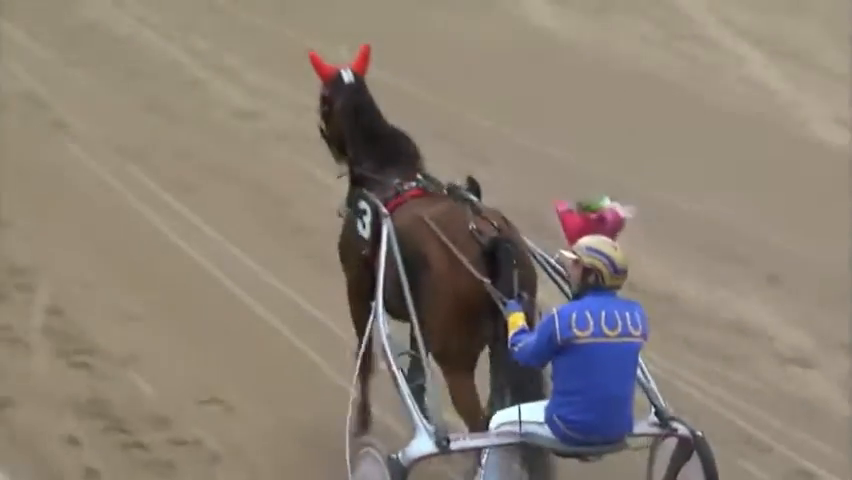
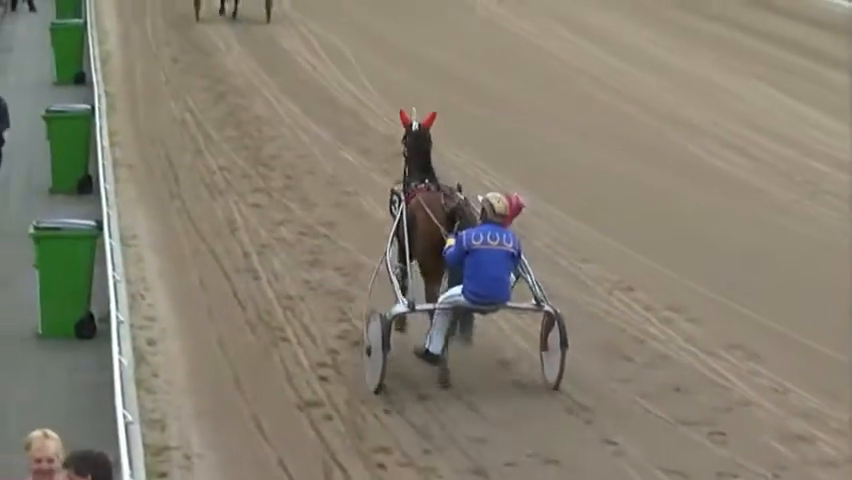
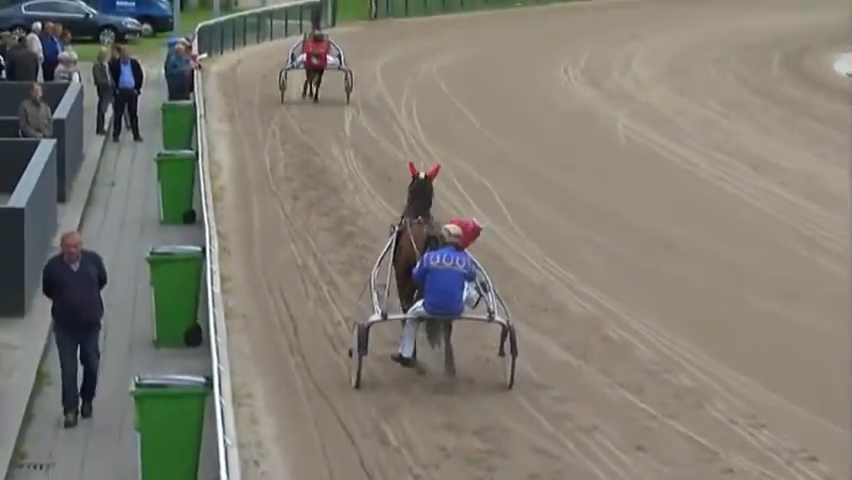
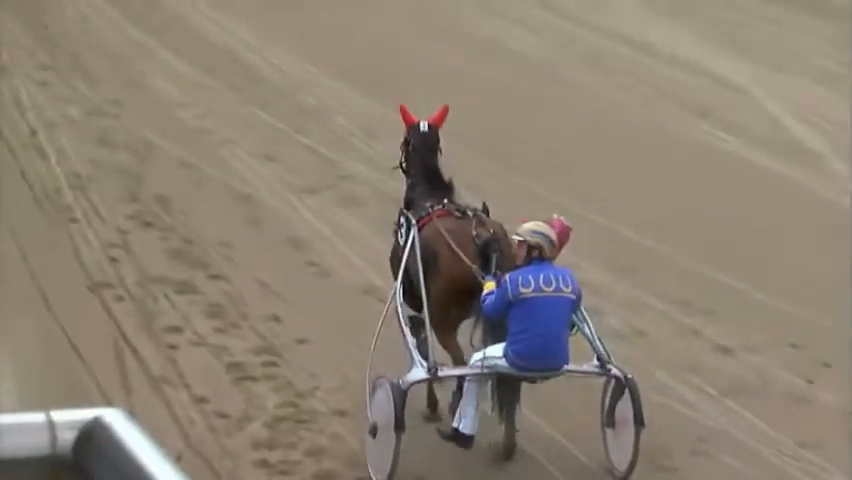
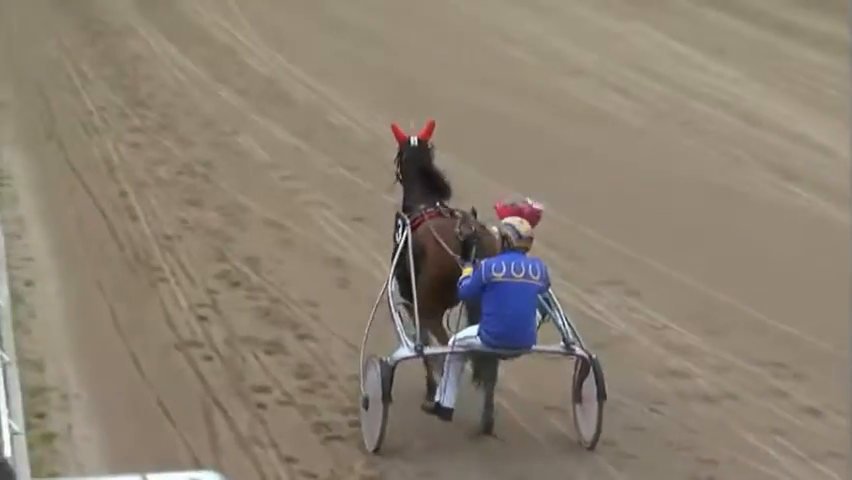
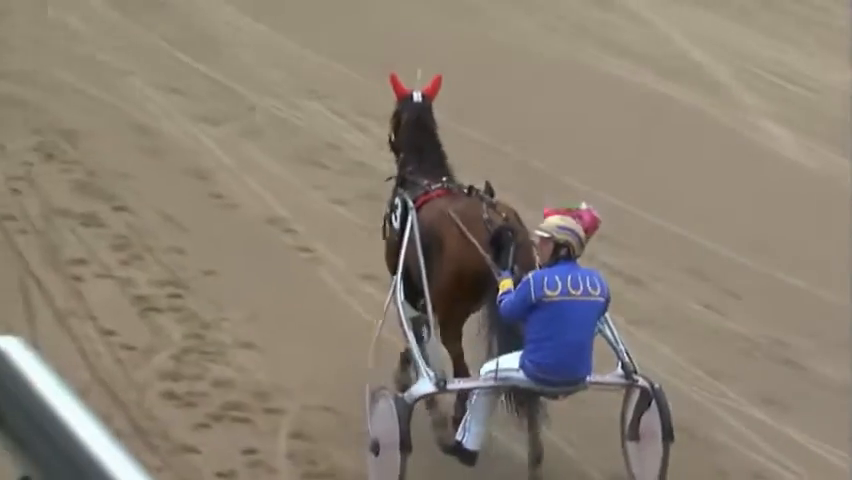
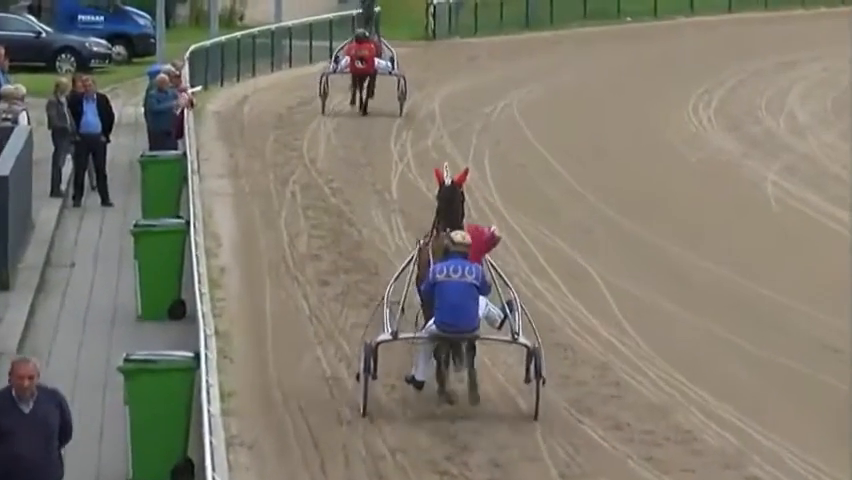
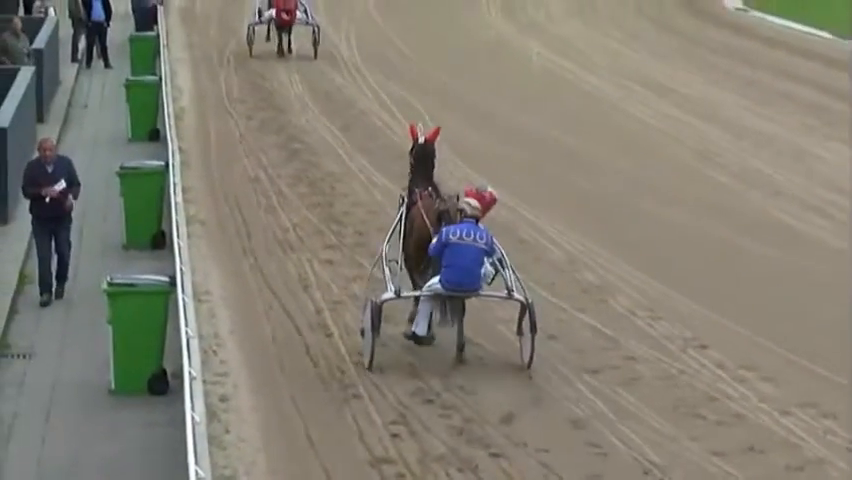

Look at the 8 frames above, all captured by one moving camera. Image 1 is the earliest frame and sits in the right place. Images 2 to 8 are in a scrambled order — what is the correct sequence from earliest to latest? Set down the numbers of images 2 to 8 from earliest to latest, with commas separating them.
6, 4, 5, 2, 8, 3, 7
